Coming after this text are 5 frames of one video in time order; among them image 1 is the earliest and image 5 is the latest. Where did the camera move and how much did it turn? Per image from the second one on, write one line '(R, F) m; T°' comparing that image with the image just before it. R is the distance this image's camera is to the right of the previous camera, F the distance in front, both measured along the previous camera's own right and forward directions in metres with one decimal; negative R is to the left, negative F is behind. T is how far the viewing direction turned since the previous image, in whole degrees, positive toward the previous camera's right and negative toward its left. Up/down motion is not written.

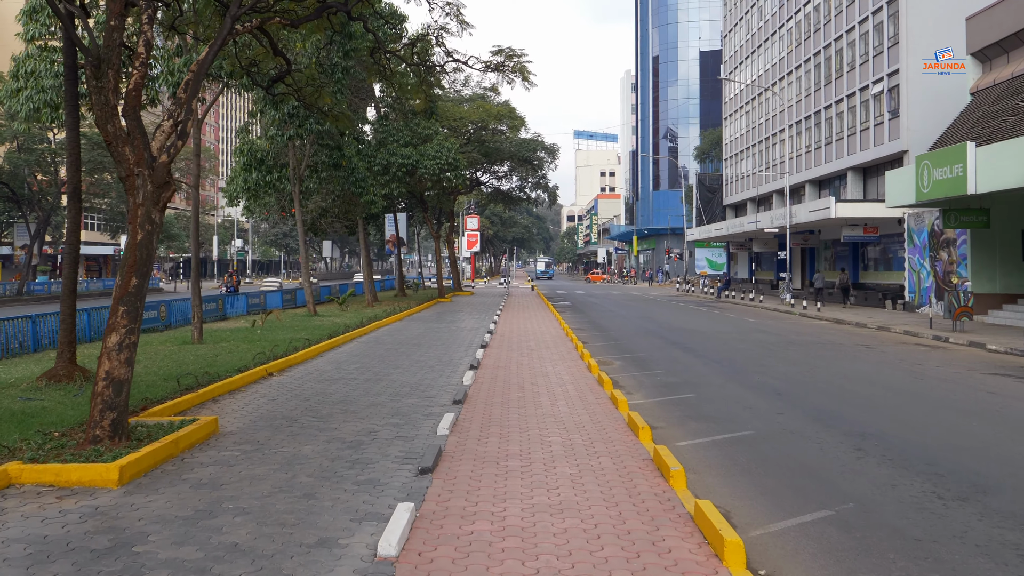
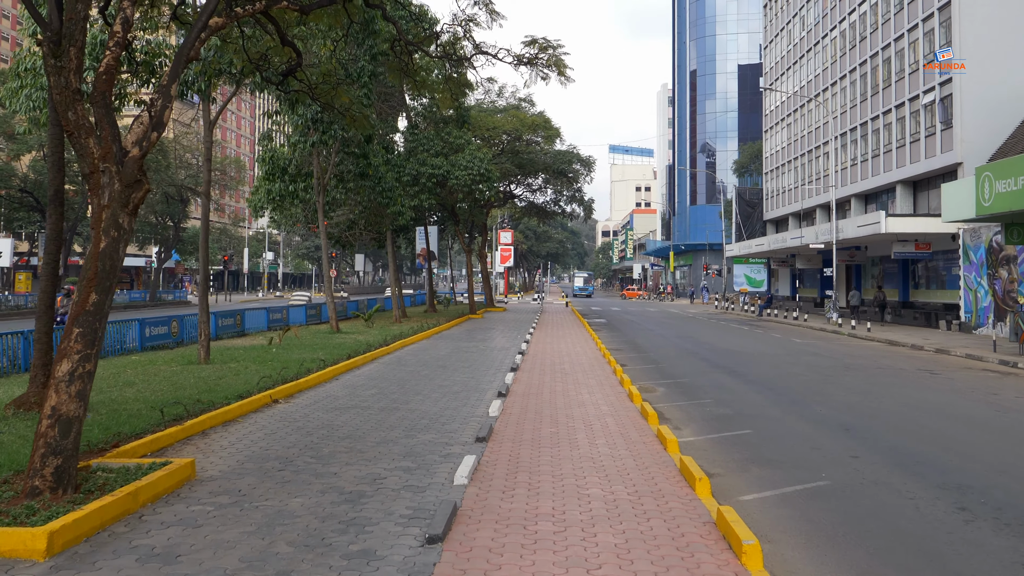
(0.0, +1.3) m; -3°
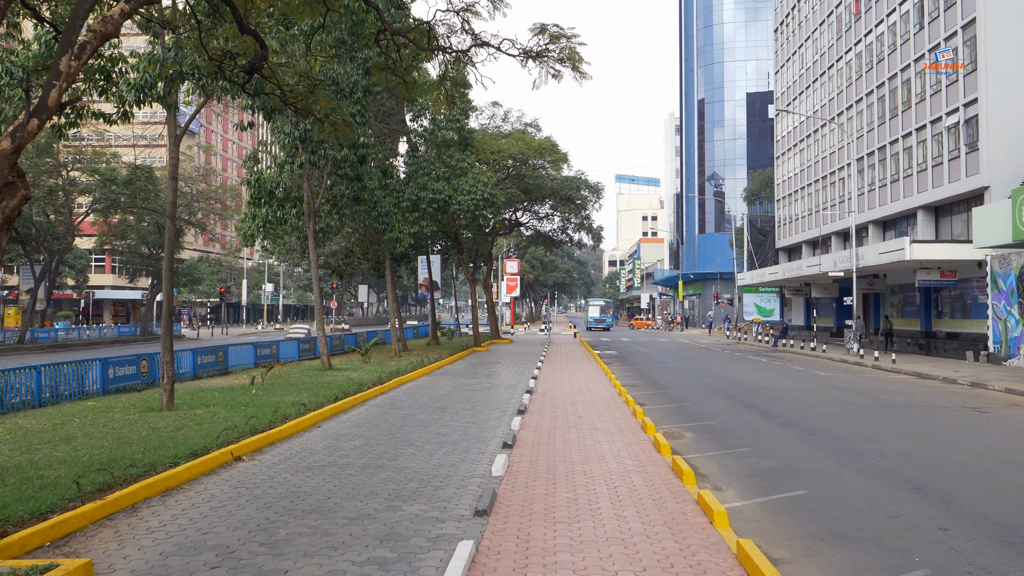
(0.0, +1.6) m; 0°
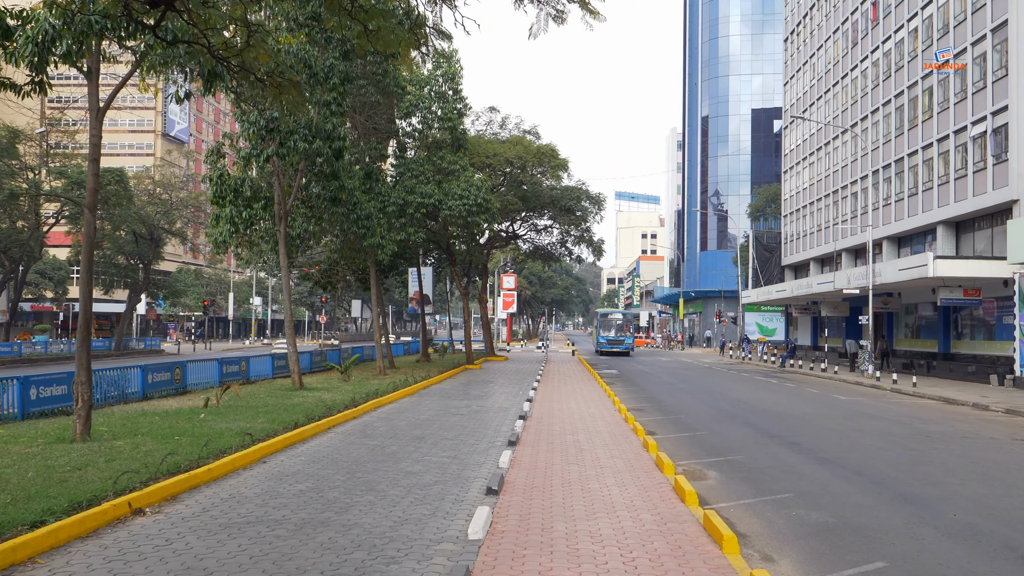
(+0.1, +2.0) m; 0°
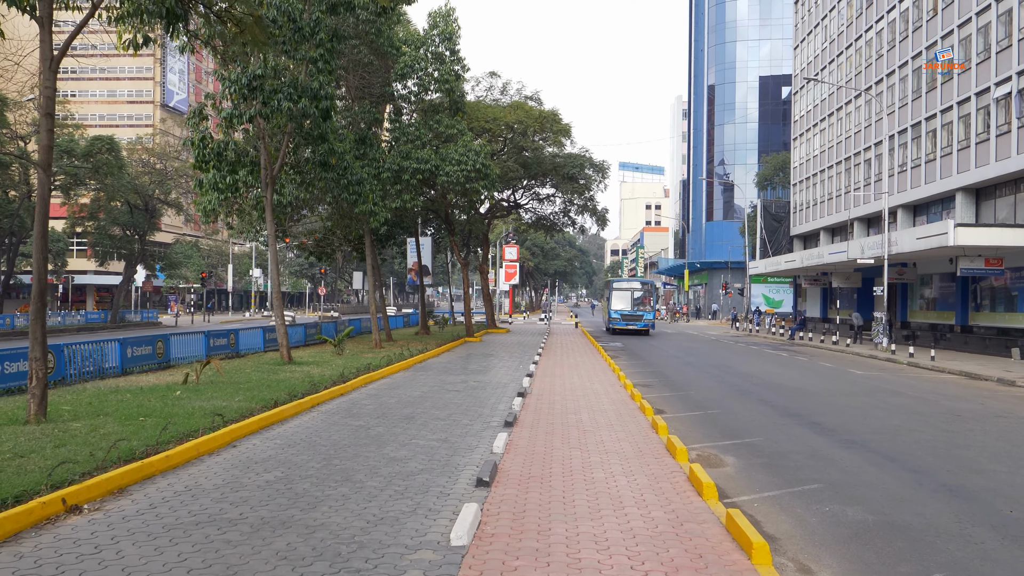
(+0.1, +1.0) m; 0°
